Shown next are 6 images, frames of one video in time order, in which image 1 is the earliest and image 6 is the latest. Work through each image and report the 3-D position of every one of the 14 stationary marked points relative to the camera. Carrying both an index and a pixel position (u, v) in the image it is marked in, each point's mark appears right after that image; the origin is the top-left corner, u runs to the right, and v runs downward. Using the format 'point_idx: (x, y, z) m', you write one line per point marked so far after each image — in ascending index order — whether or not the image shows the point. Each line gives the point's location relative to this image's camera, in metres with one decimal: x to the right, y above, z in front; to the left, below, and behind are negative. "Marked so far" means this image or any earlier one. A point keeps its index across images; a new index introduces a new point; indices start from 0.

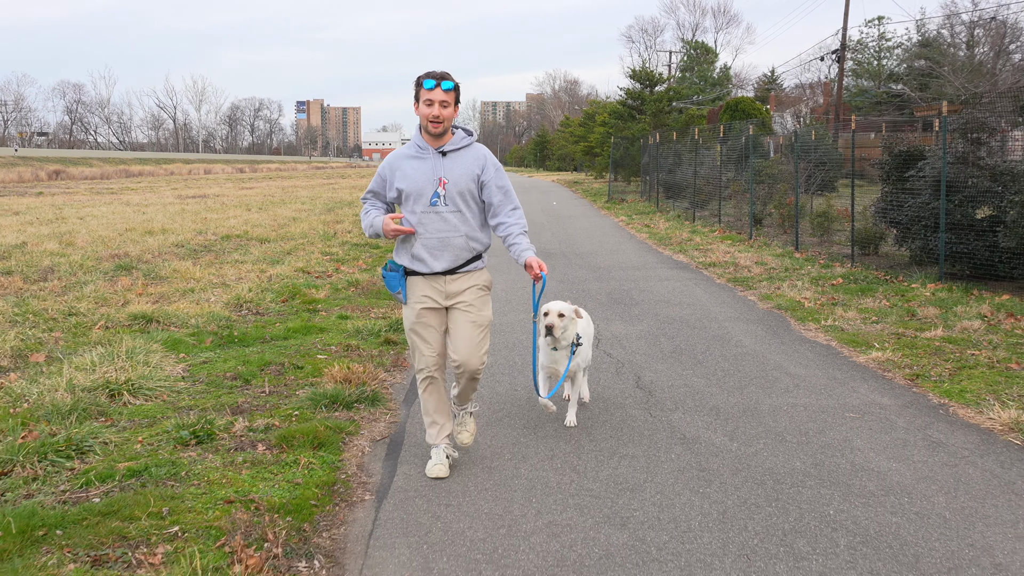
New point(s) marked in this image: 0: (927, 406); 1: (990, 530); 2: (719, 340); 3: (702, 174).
0: (+2.0, -0.5, +4.8) m
1: (+1.5, -0.8, +3.3) m
2: (+1.3, -0.3, +6.5) m
3: (+3.4, +2.0, +17.8) m
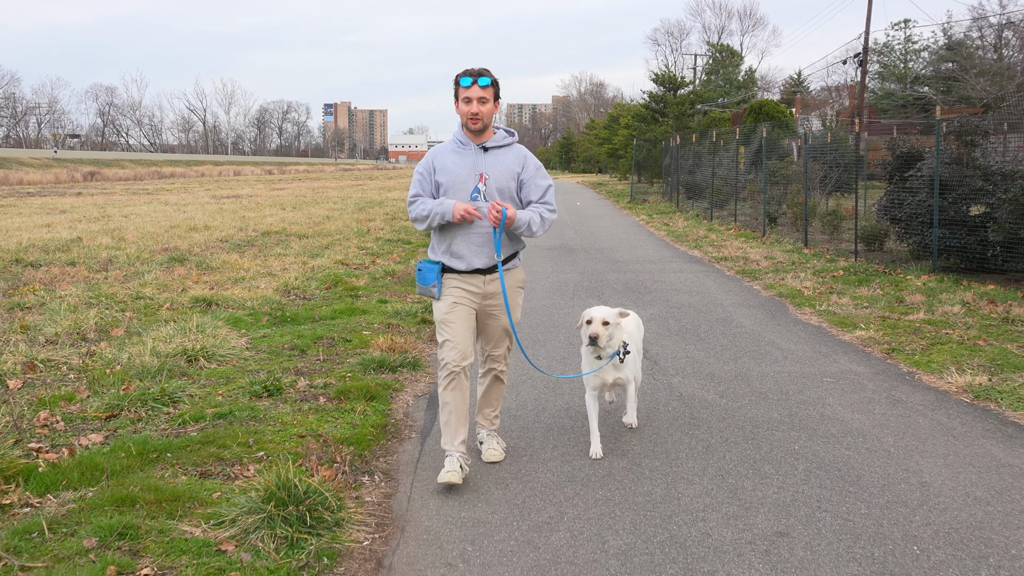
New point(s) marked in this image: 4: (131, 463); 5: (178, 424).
0: (+2.1, -0.4, +5.5) m
1: (+1.6, -0.7, +4.0) m
2: (+1.5, -0.2, +7.3) m
3: (+3.8, +2.1, +18.5) m
4: (-1.5, -0.7, +3.9) m
5: (-1.5, -0.6, +4.5) m
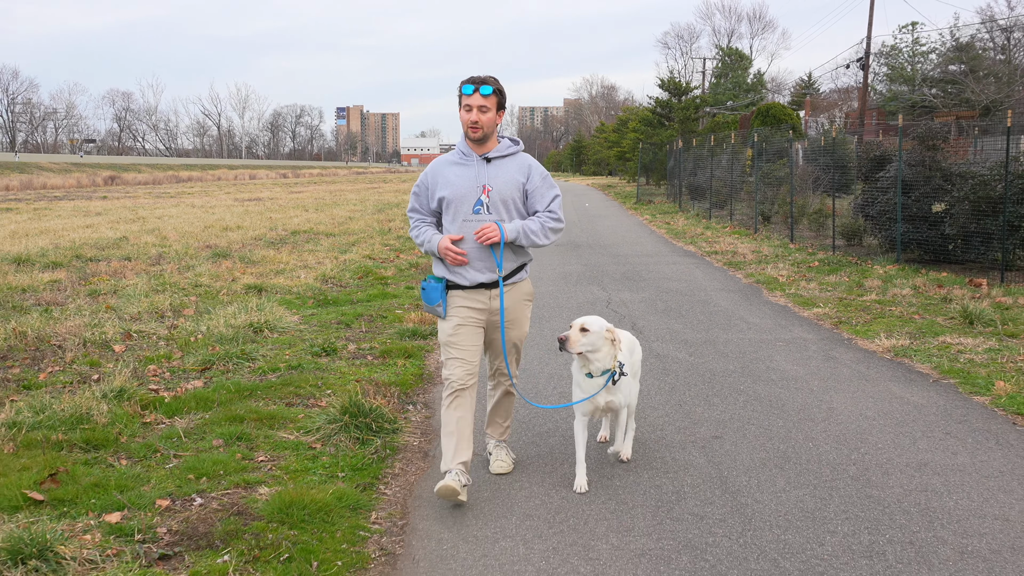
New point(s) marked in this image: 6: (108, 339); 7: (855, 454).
0: (+2.2, -0.3, +6.7) m
1: (+1.7, -0.5, +5.2) m
2: (+1.6, -0.1, +8.5) m
3: (+4.1, +2.2, +19.7) m
4: (-1.4, -0.5, +5.1) m
5: (-1.4, -0.5, +5.7) m
6: (-2.7, -0.3, +6.8) m
7: (+1.4, -0.7, +4.1) m
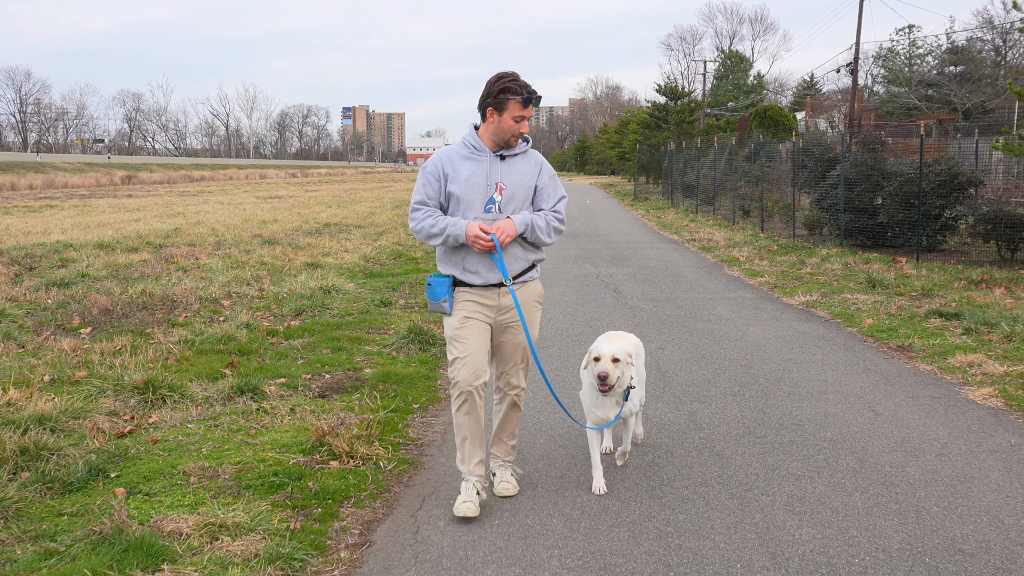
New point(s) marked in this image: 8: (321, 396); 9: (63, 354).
0: (+2.2, -0.1, +8.8) m
1: (+1.7, -0.3, +7.3) m
2: (+1.7, +0.1, +10.6) m
3: (+4.2, +2.4, +21.8) m
4: (-1.3, -0.3, +7.3) m
5: (-1.3, -0.2, +7.9) m
6: (-2.6, -0.1, +8.9) m
7: (+1.5, -0.4, +6.2) m
8: (-1.0, -0.5, +5.2) m
9: (-2.8, -0.4, +6.3) m
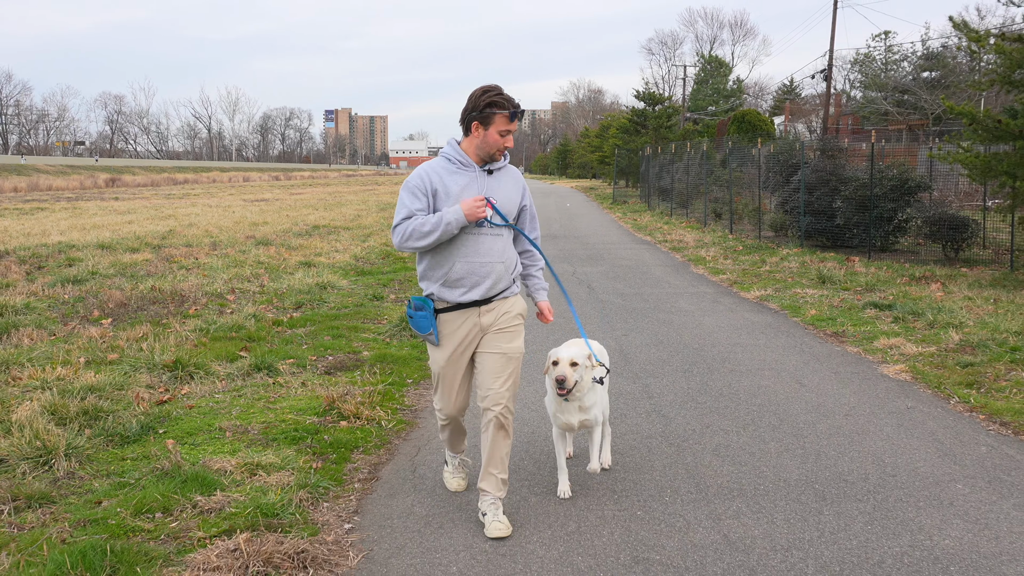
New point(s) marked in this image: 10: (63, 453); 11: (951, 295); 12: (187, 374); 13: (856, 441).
0: (+2.1, 0.0, +9.7) m
1: (+1.6, -0.2, +8.2) m
2: (+1.5, +0.2, +11.4) m
3: (+3.8, +2.4, +22.7) m
4: (-1.5, -0.2, +8.1) m
5: (-1.5, -0.2, +8.7) m
6: (-2.8, 0.0, +9.7) m
7: (+1.3, -0.4, +7.1) m
8: (-1.1, -0.5, +6.0) m
9: (-2.9, -0.4, +7.0) m
10: (-1.9, -0.7, +4.2) m
11: (+3.8, -0.1, +8.8) m
12: (-1.9, -0.5, +5.9) m
13: (+1.5, -0.7, +4.5) m
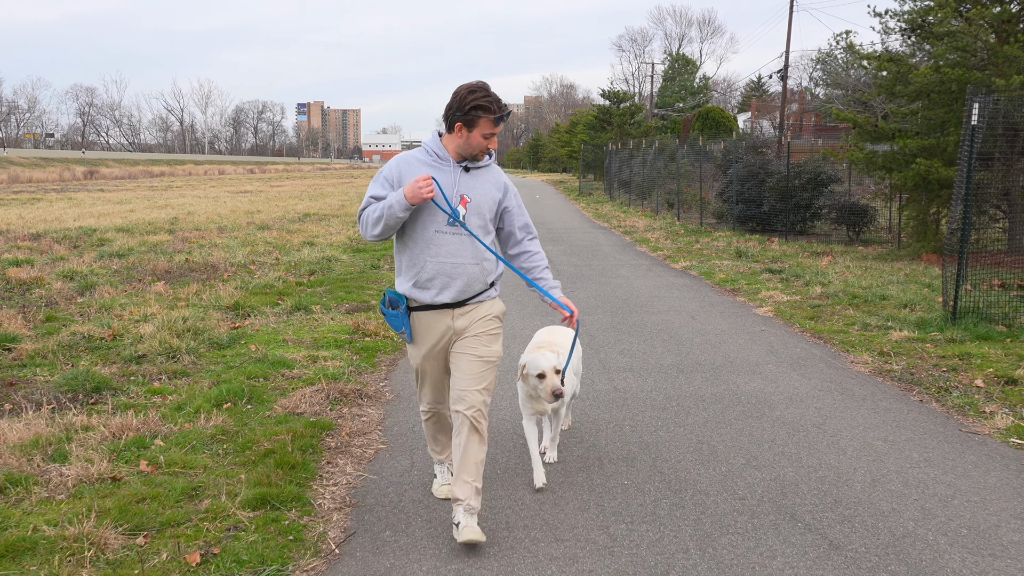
0: (+1.7, +0.3, +11.9) m
1: (+1.3, +0.1, +10.3) m
2: (+1.1, +0.5, +13.6) m
3: (+3.1, +2.8, +24.9) m
4: (-1.8, +0.1, +10.2) m
5: (-1.8, +0.1, +10.7) m
6: (-3.1, +0.3, +11.8) m
7: (+1.1, -0.1, +9.2) m
8: (-1.3, -0.2, +8.1) m
9: (-3.1, 0.0, +9.1) m
10: (-2.0, -0.4, +6.3) m
11: (+3.5, +0.3, +11.0) m
12: (-2.1, -0.2, +8.0) m
13: (+1.3, -0.4, +6.7) m
